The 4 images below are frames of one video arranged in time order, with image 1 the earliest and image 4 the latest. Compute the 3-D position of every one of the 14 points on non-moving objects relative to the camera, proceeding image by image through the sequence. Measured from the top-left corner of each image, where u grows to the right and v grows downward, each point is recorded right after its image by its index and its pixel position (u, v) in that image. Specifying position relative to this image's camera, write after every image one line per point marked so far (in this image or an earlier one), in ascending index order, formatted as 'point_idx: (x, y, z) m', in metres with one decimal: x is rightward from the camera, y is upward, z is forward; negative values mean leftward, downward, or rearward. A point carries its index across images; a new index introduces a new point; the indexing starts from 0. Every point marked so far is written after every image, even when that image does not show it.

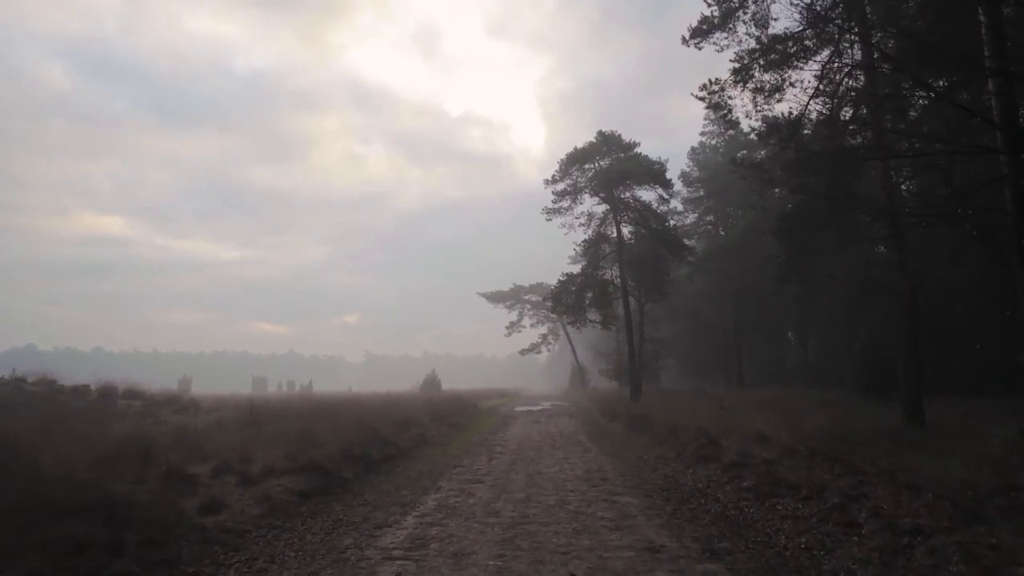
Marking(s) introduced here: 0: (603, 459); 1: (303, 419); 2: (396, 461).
0: (+1.7, -3.1, +11.4) m
1: (-4.5, -2.8, +13.4) m
2: (-2.0, -3.0, +10.7) m
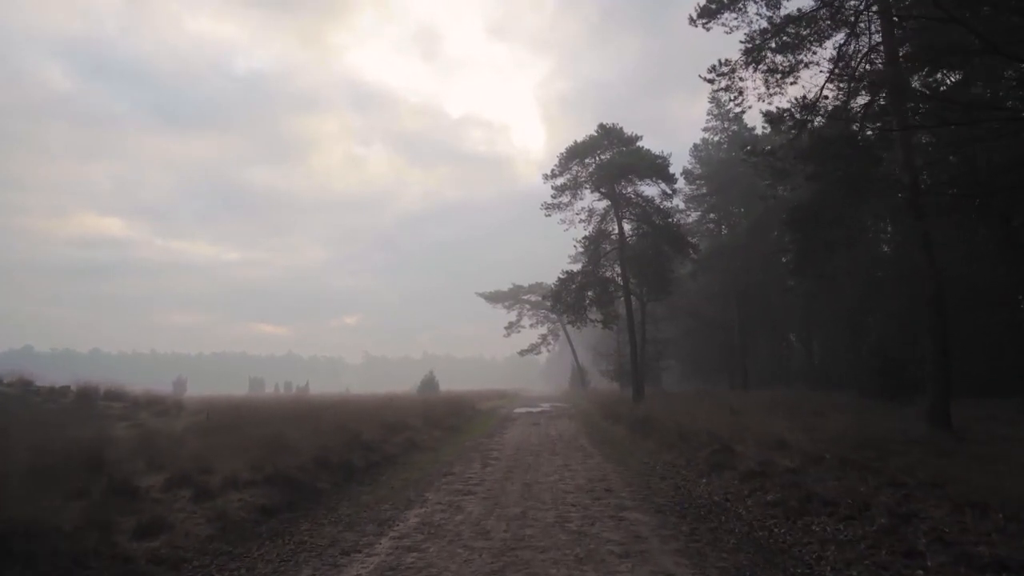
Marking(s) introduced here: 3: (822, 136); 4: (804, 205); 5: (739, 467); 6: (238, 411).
0: (+1.6, -3.0, +10.5) m
1: (-4.5, -2.7, +12.5) m
2: (-2.1, -2.9, +9.8) m
3: (+7.3, +3.6, +14.8) m
4: (+7.6, +2.2, +16.2) m
5: (+3.1, -2.5, +8.5) m
6: (-7.7, -3.4, +17.4) m
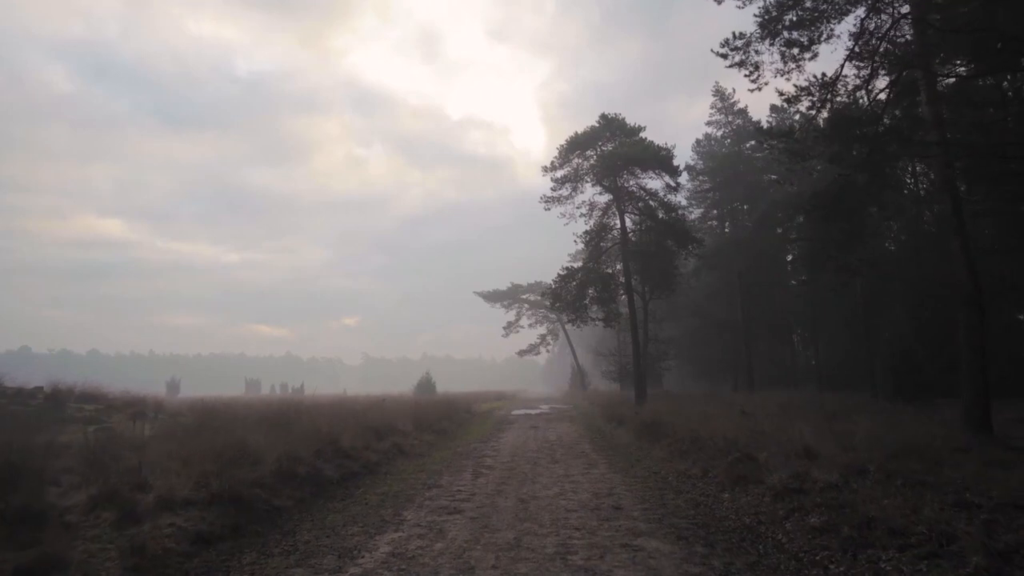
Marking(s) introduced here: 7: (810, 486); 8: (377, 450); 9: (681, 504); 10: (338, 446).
0: (+1.5, -2.8, +9.4) m
1: (-4.6, -2.5, +11.3) m
2: (-2.2, -2.7, +8.7) m
3: (+7.3, +3.8, +13.6) m
4: (+7.5, +2.3, +15.0) m
5: (+3.0, -2.3, +7.4) m
6: (-7.8, -3.3, +16.3) m
7: (+3.2, -2.1, +6.7) m
8: (-2.4, -2.9, +11.1) m
9: (+1.9, -2.5, +7.2) m
10: (-2.8, -2.5, +9.9) m
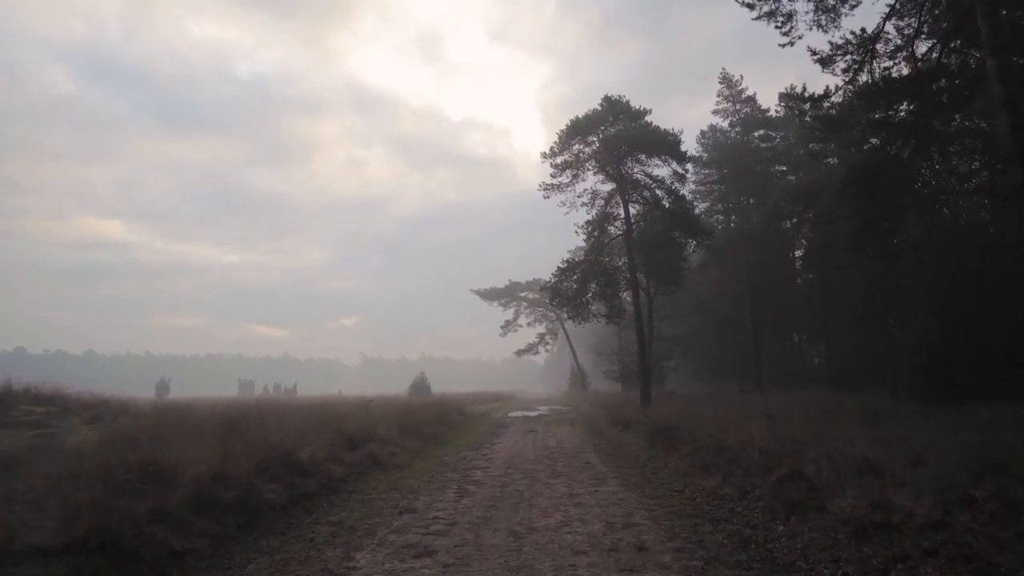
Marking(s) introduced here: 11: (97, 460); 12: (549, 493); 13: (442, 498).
0: (+1.4, -2.6, +7.6) m
1: (-4.7, -2.2, +9.6) m
2: (-2.3, -2.4, +6.9) m
3: (+7.2, +4.1, +11.9) m
4: (+7.4, +2.6, +13.3) m
5: (+2.9, -2.0, +5.6) m
6: (-7.9, -3.0, +14.5) m
7: (+3.1, -1.9, +5.0) m
8: (-2.5, -2.6, +9.4) m
9: (+1.9, -2.2, +5.4) m
10: (-2.9, -2.2, +8.2) m
11: (-4.5, -1.9, +6.9) m
12: (+0.4, -2.6, +7.9) m
13: (-0.9, -2.7, +7.9) m
